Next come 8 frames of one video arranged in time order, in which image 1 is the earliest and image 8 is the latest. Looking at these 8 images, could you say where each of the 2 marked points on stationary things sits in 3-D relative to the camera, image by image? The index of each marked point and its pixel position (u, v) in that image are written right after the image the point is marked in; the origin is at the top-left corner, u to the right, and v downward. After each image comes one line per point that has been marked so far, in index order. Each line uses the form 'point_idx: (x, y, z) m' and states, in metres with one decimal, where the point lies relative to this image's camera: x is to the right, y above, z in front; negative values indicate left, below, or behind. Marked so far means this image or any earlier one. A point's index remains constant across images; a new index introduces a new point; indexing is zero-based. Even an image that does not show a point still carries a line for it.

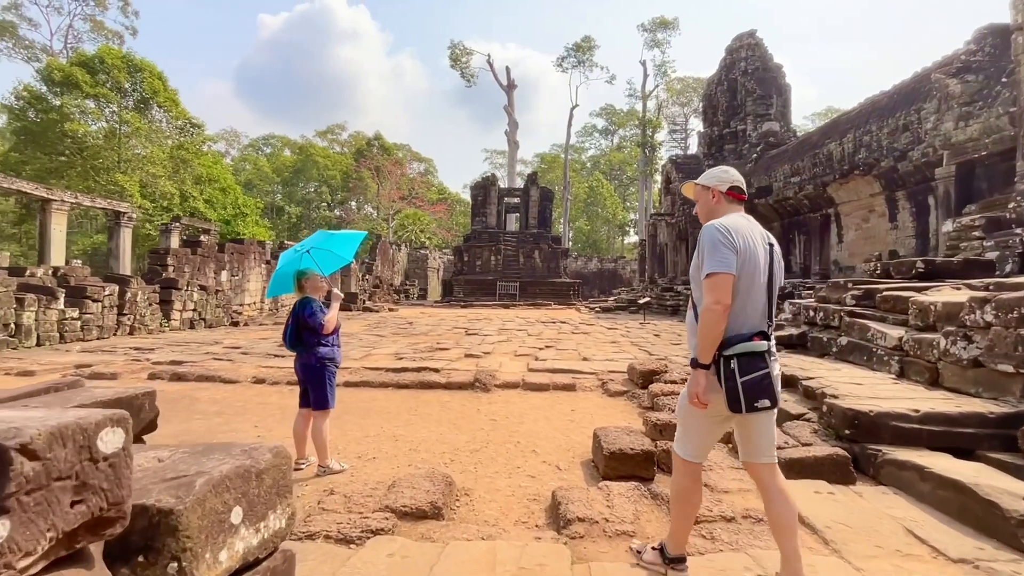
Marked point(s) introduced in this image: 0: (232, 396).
0: (-2.7, -1.0, +5.4) m
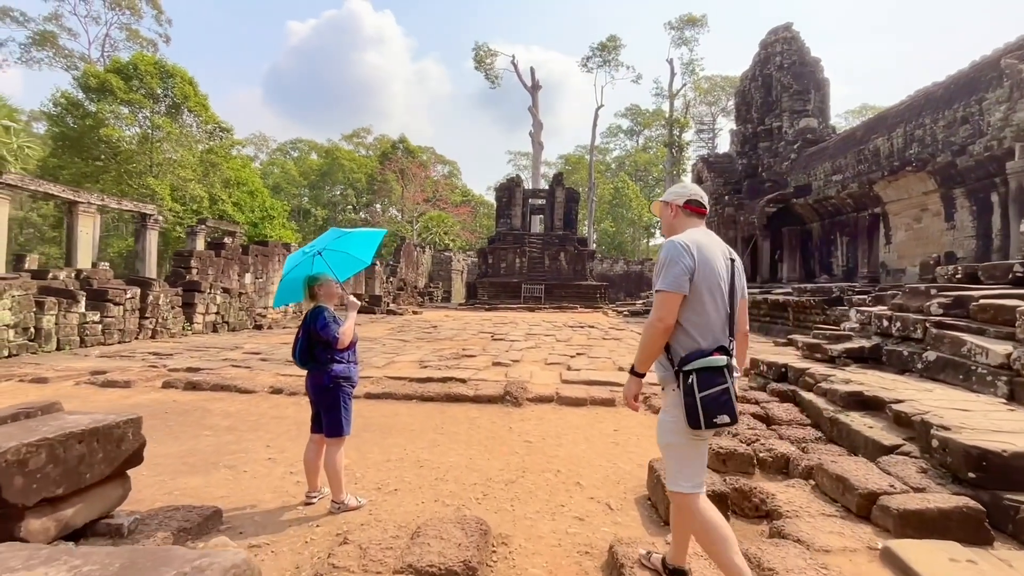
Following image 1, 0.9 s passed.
0: (-2.4, -1.1, +5.1) m
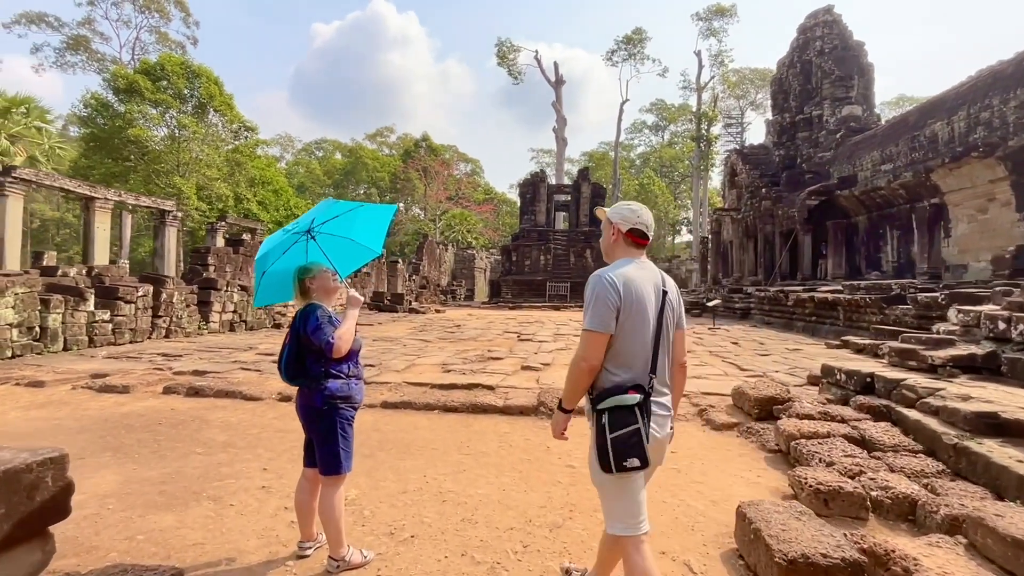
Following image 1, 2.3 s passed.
0: (-2.1, -1.1, +4.5) m
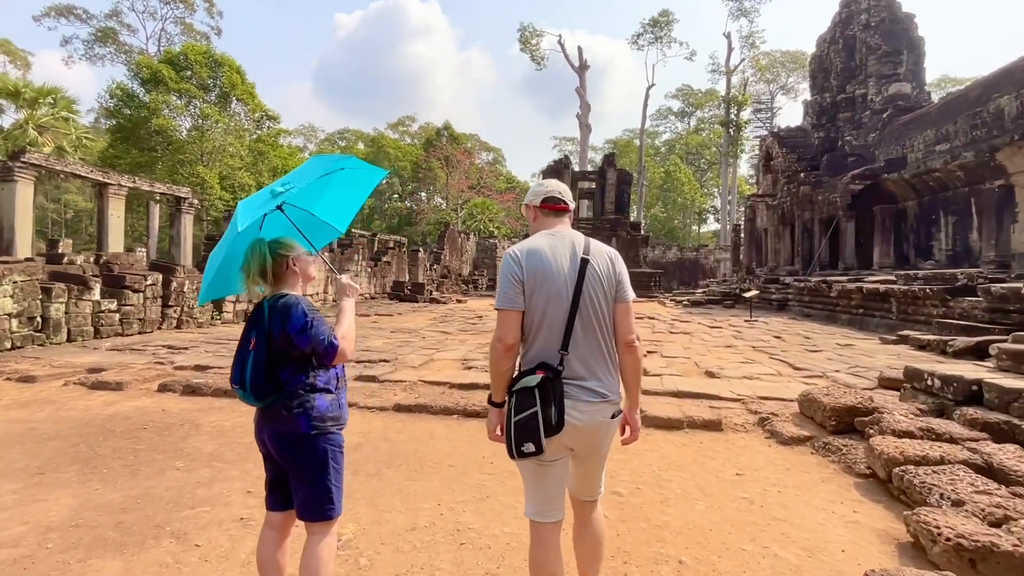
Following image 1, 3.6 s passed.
0: (-1.9, -1.0, +4.0) m
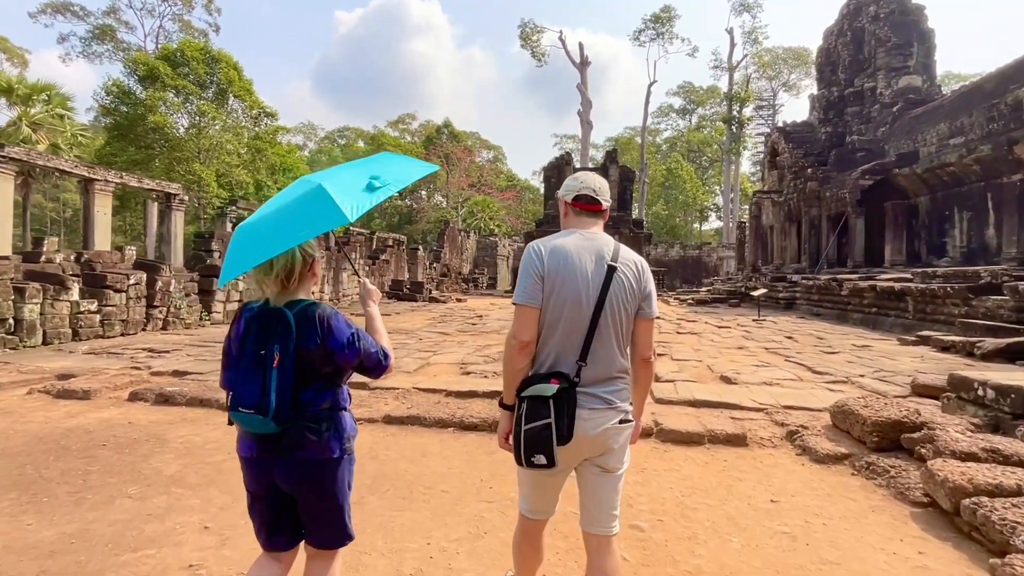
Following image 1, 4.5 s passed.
0: (-1.9, -1.0, +3.6) m
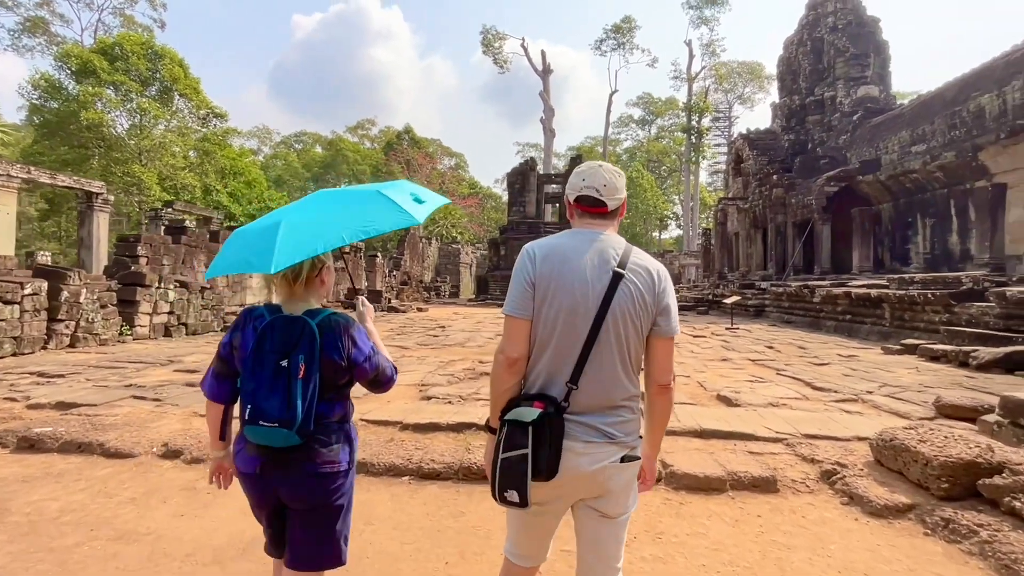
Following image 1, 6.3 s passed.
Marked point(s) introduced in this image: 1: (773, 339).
0: (-2.0, -1.0, +2.6) m
1: (+4.9, -0.9, +10.5) m
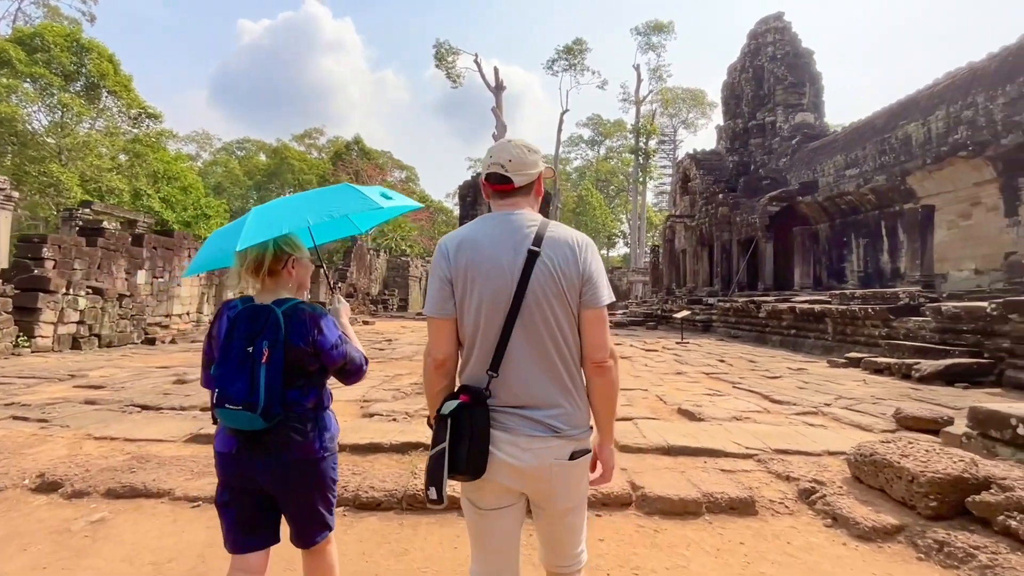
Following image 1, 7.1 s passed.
0: (-2.2, -1.0, +2.1) m
1: (+3.9, -1.2, +10.5) m
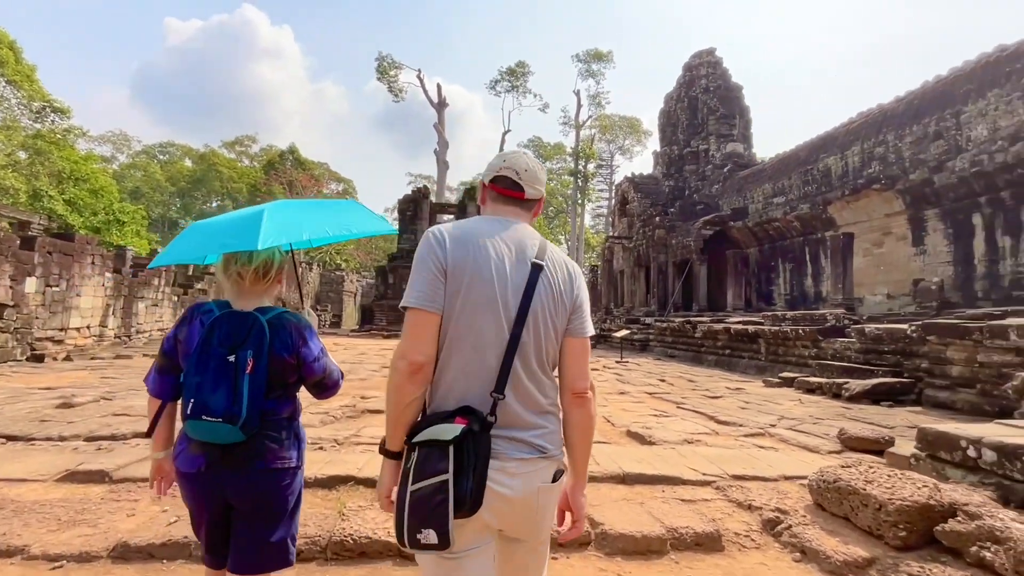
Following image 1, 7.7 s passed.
0: (-2.3, -1.0, +1.5) m
1: (+2.8, -1.6, +10.5) m
